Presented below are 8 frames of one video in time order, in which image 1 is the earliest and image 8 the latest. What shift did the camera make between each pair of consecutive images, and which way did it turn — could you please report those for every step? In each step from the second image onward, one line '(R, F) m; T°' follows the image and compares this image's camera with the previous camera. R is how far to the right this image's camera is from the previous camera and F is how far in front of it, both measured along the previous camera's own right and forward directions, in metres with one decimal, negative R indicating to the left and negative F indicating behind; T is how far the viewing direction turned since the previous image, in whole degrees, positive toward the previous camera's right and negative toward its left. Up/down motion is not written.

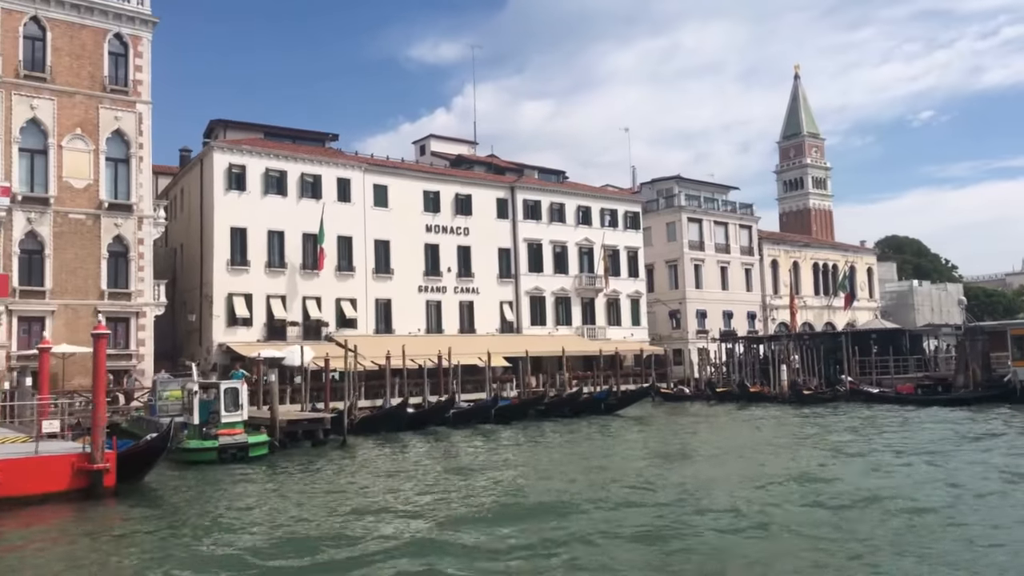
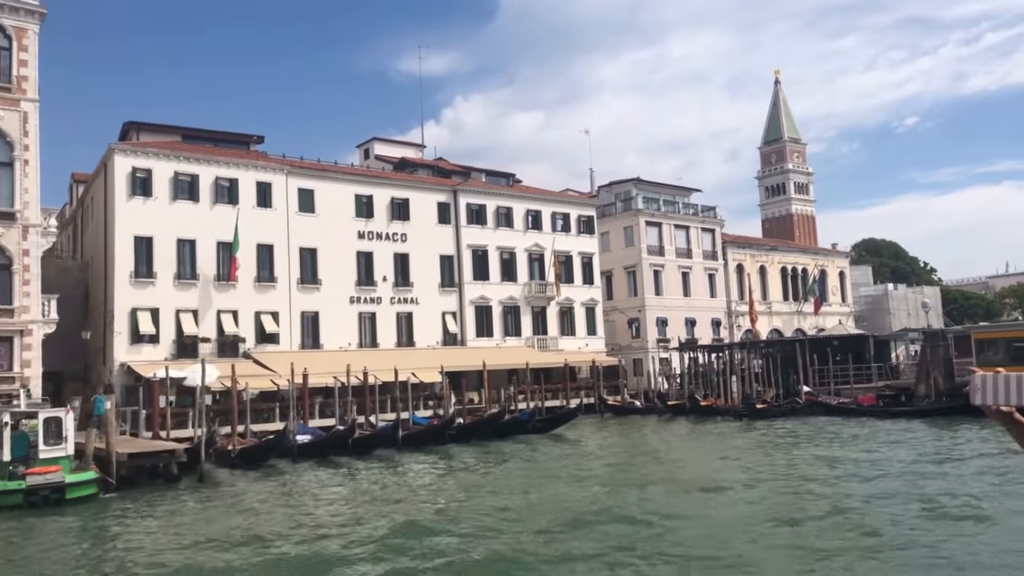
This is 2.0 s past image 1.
(+2.5, +2.9) m; +1°
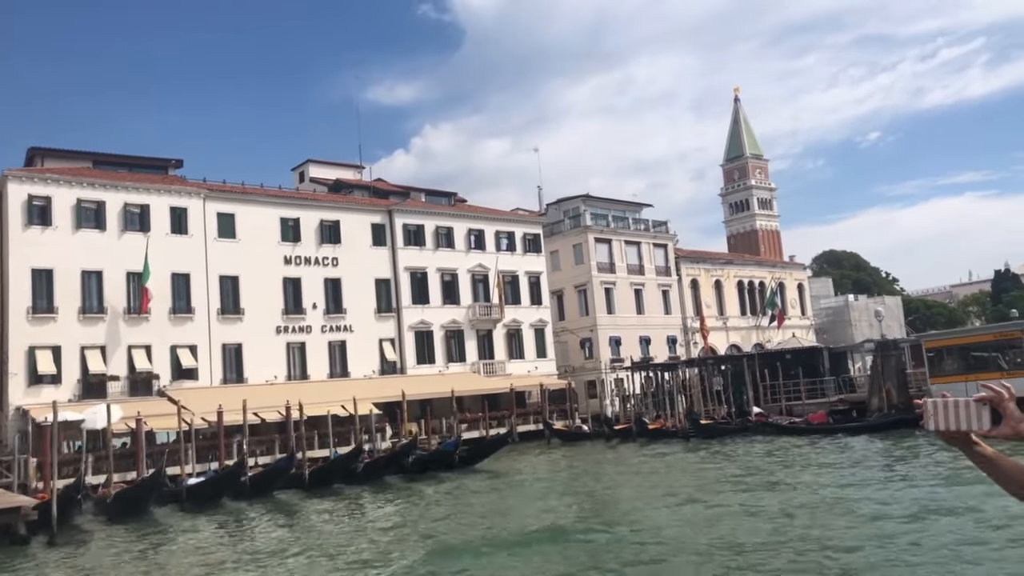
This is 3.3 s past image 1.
(+1.7, +2.1) m; +2°
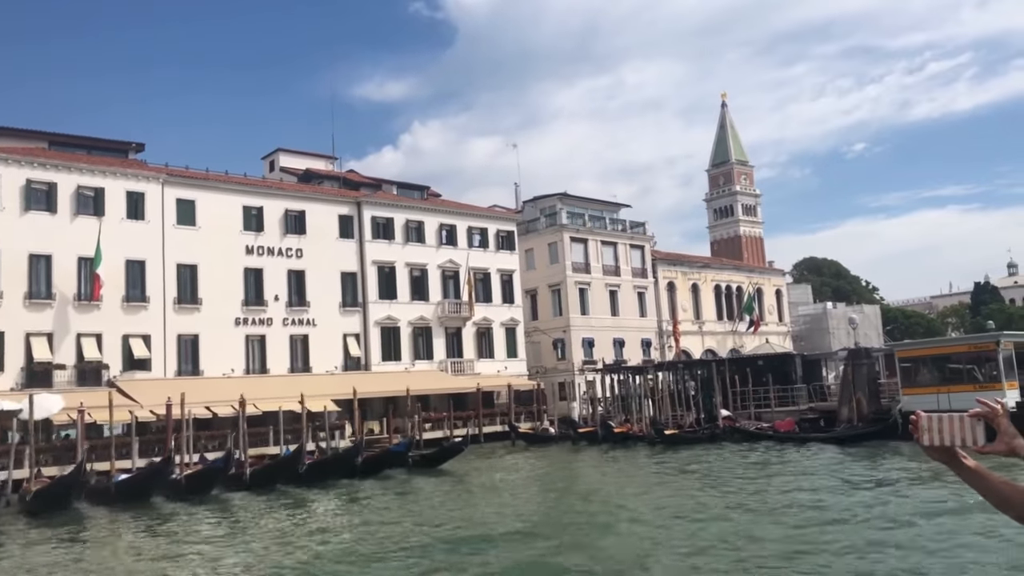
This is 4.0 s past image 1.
(+0.7, +1.0) m; +1°
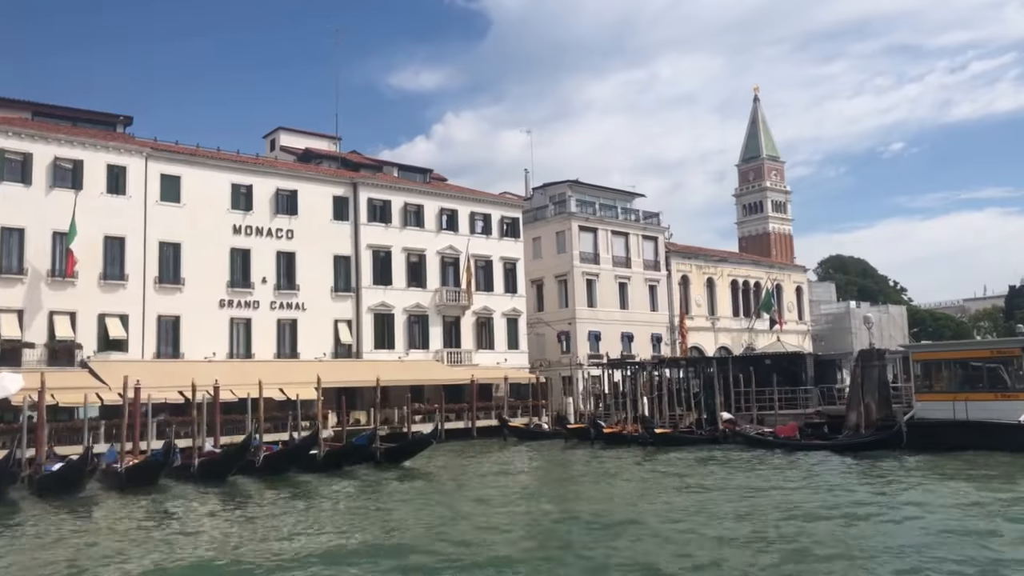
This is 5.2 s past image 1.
(+1.3, +1.9) m; -2°
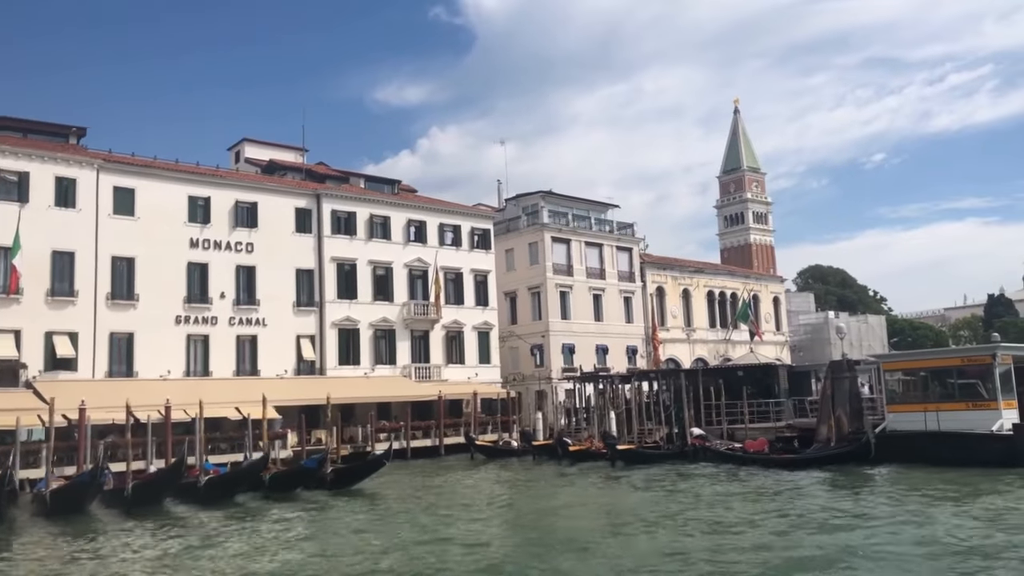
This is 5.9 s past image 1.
(+0.8, +1.0) m; +1°
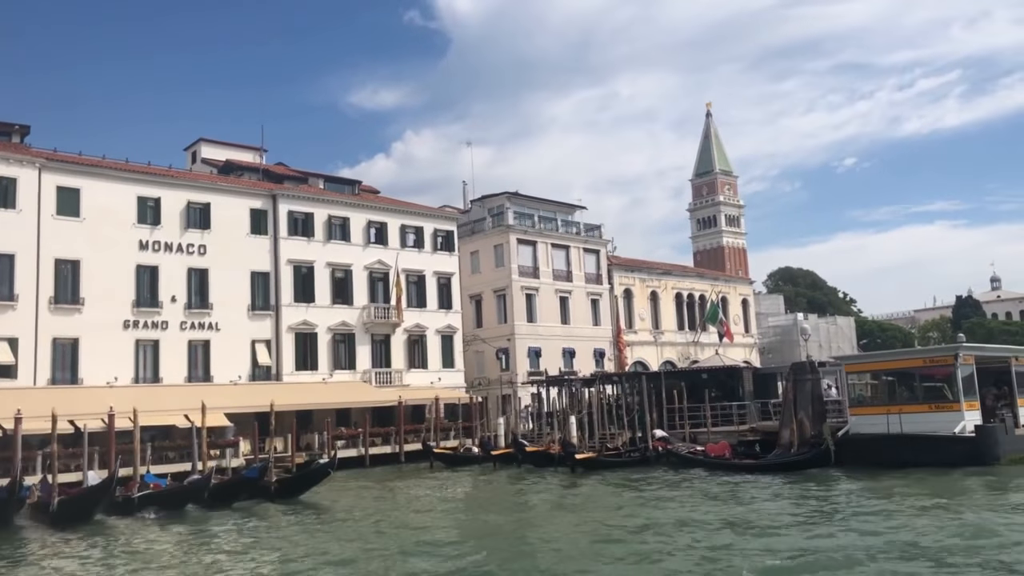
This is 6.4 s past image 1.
(+0.6, +0.8) m; +2°
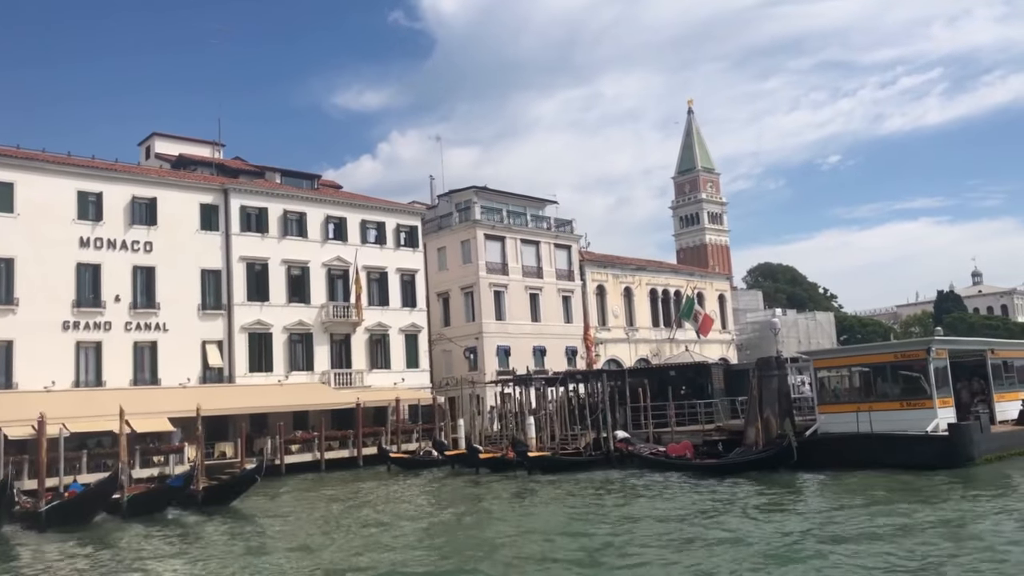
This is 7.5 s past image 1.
(+1.0, +1.4) m; +1°
